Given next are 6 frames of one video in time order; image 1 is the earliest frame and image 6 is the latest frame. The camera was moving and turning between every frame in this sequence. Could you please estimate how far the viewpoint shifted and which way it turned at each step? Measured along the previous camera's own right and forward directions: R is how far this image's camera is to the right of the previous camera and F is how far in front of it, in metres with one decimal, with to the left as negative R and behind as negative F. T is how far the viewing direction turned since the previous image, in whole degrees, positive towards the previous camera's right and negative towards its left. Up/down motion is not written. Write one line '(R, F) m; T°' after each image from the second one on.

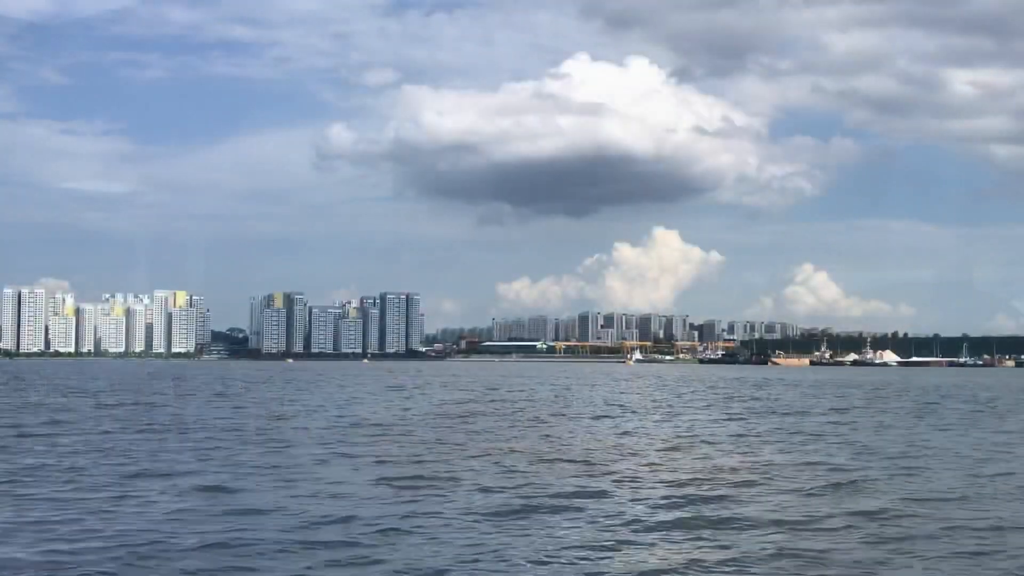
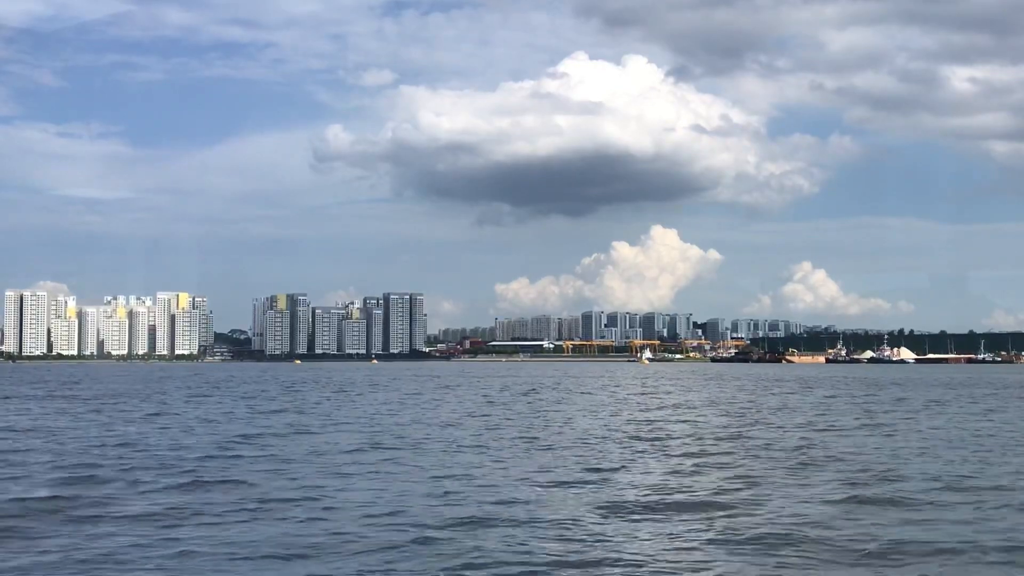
(-1.7, +0.5) m; 0°
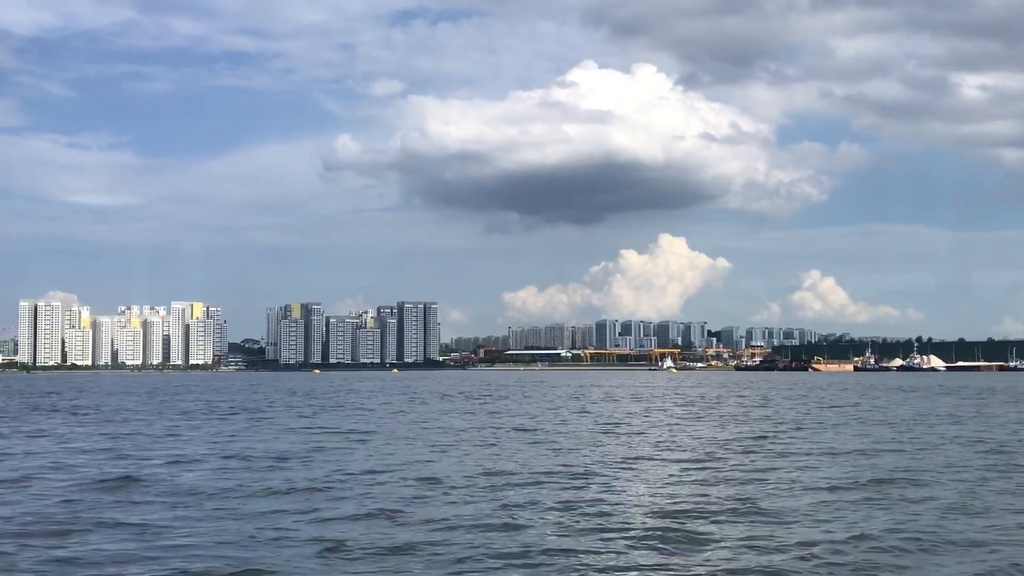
(-2.1, +0.4) m; 0°
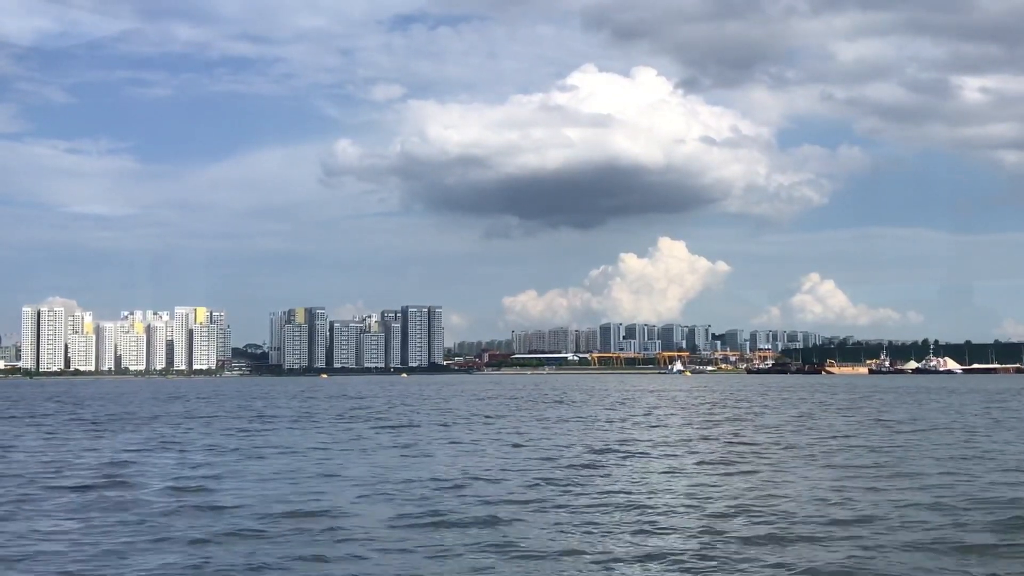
(-1.5, +0.5) m; 0°
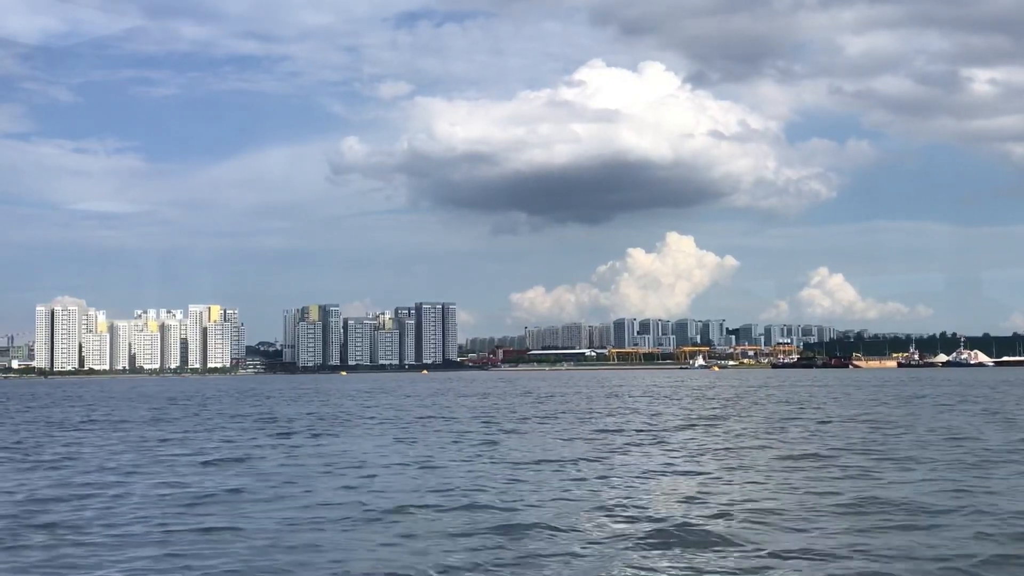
(-2.1, +0.5) m; 0°
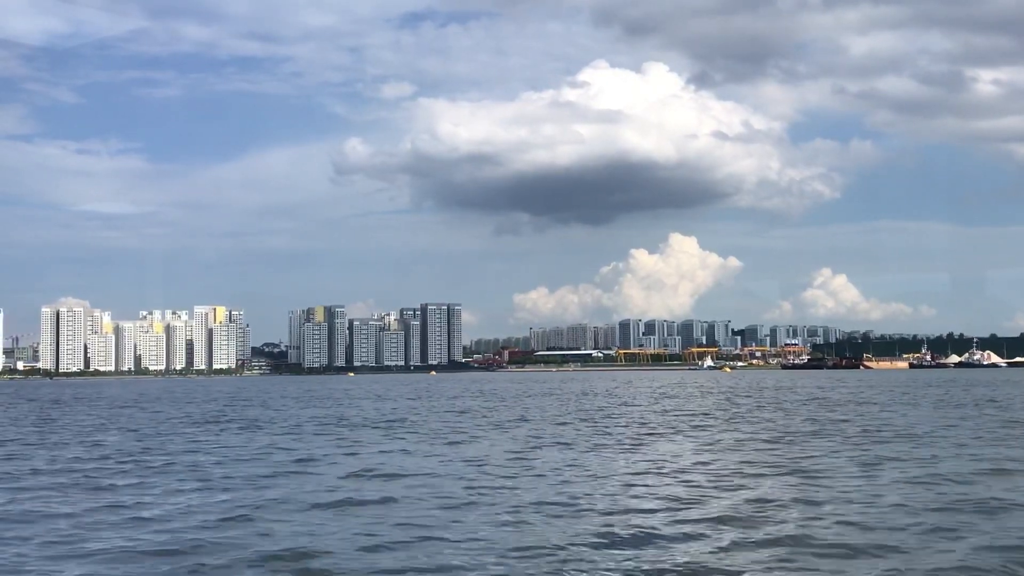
(-0.9, +0.2) m; 0°
